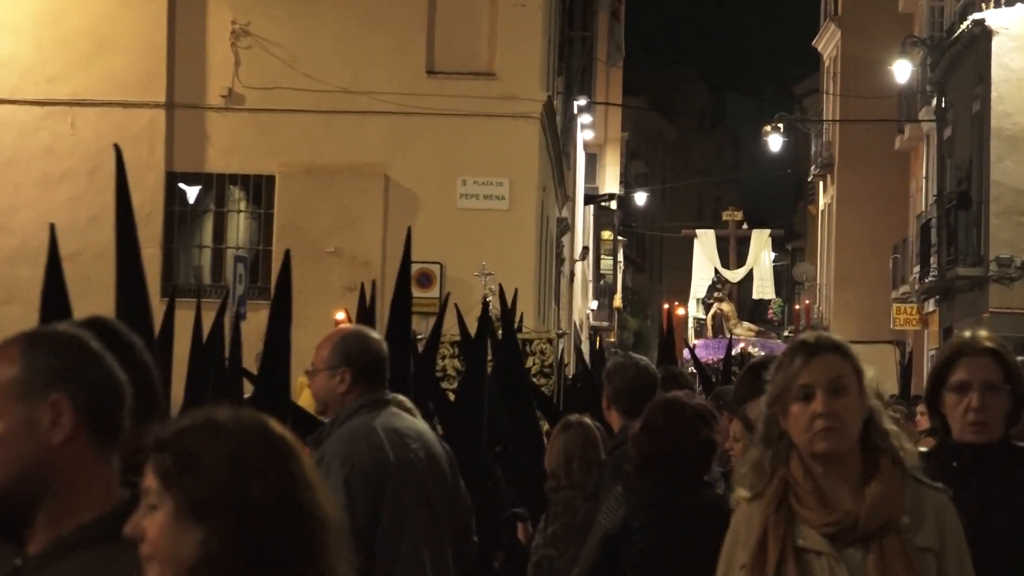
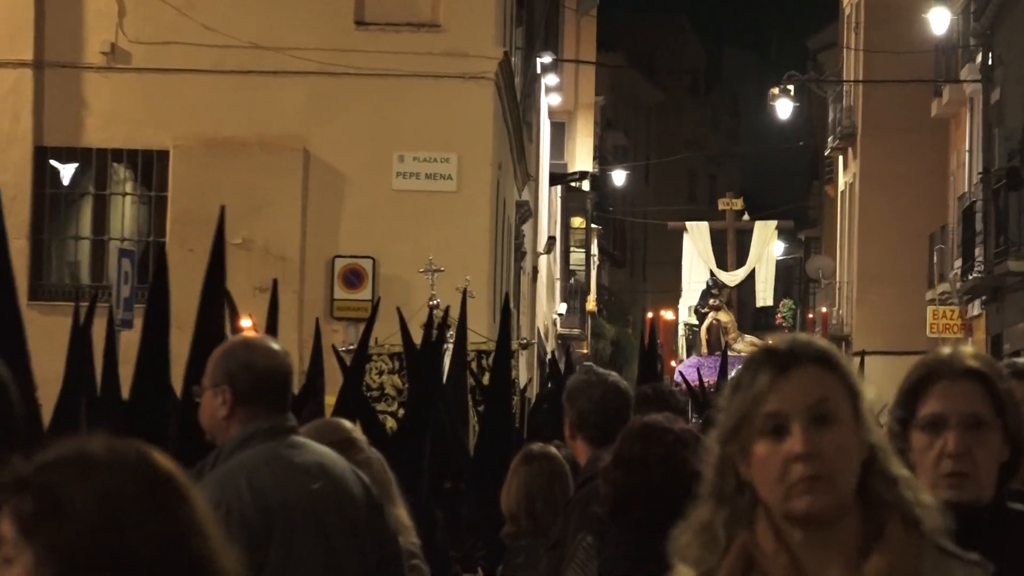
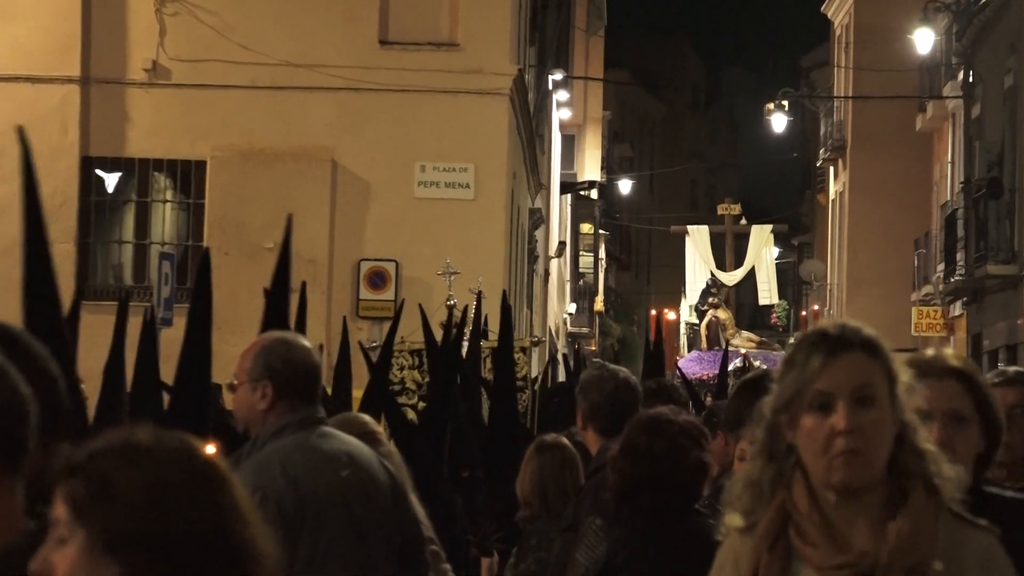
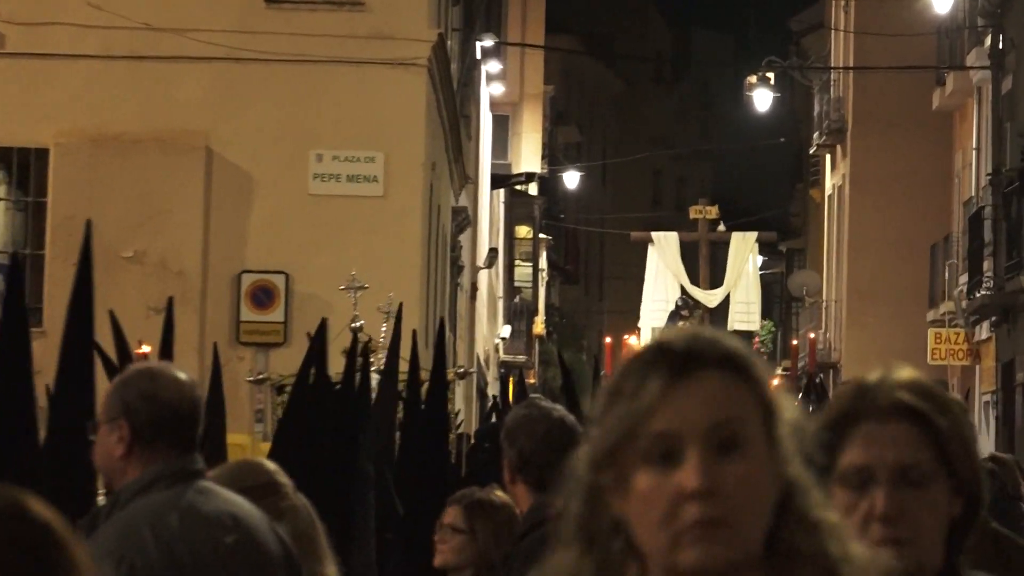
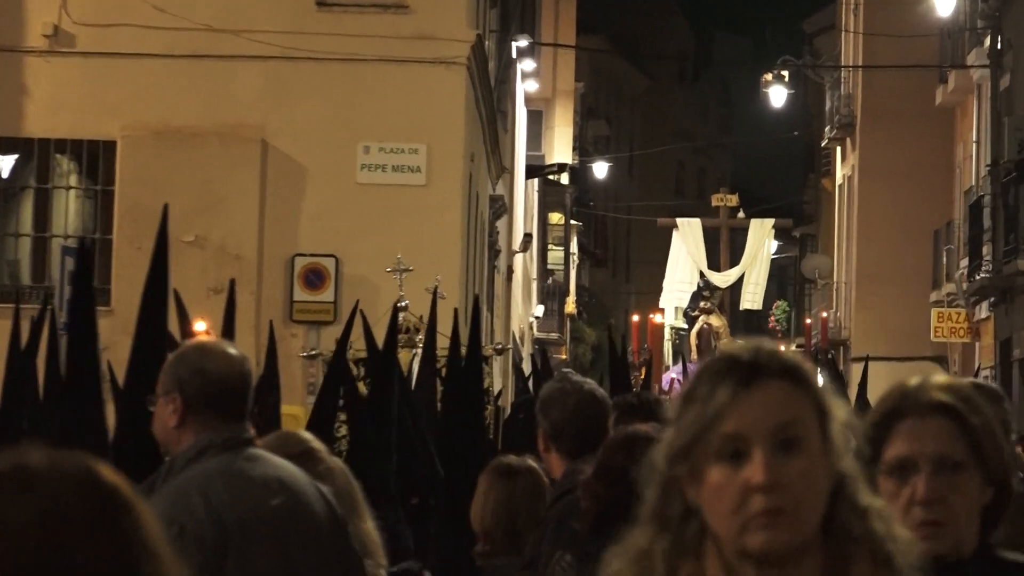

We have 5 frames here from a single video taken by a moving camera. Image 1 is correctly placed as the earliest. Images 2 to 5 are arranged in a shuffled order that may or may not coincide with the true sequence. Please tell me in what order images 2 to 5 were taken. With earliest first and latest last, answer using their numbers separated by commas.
3, 2, 5, 4
